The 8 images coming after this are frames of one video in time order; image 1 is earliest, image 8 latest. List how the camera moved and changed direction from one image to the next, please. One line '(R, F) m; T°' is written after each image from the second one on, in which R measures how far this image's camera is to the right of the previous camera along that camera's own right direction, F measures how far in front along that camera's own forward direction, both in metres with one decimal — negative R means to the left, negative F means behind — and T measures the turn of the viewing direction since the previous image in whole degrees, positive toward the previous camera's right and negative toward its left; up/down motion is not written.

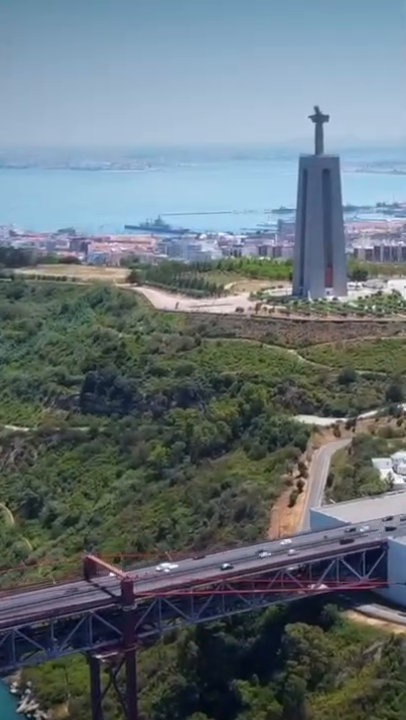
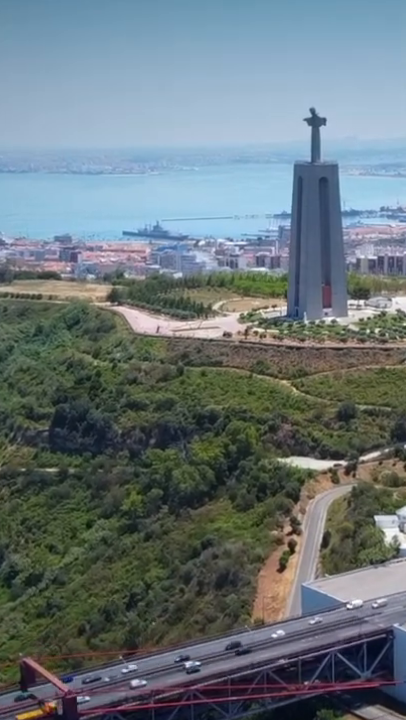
(+1.0, +7.4) m; 0°
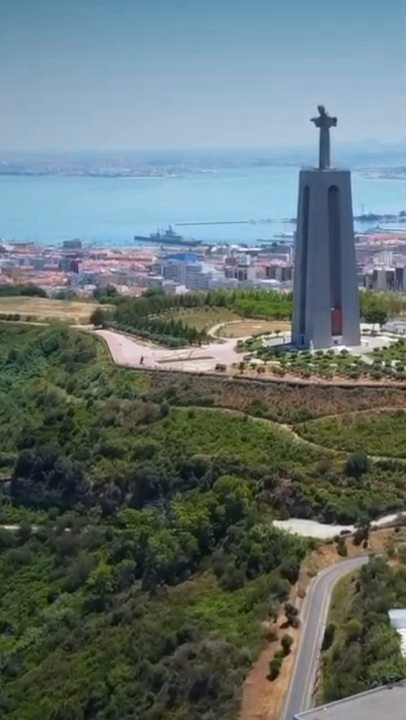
(+1.3, +9.0) m; -1°
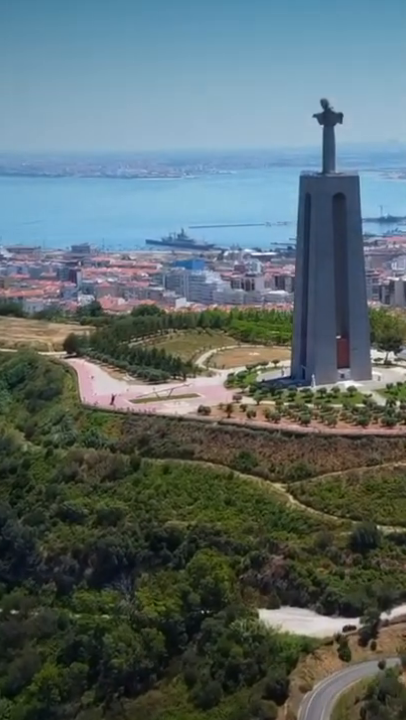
(+1.5, +9.1) m; -1°
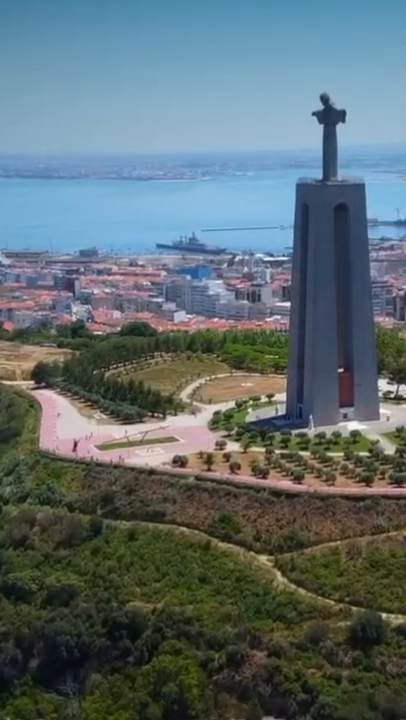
(+1.3, +7.4) m; -1°
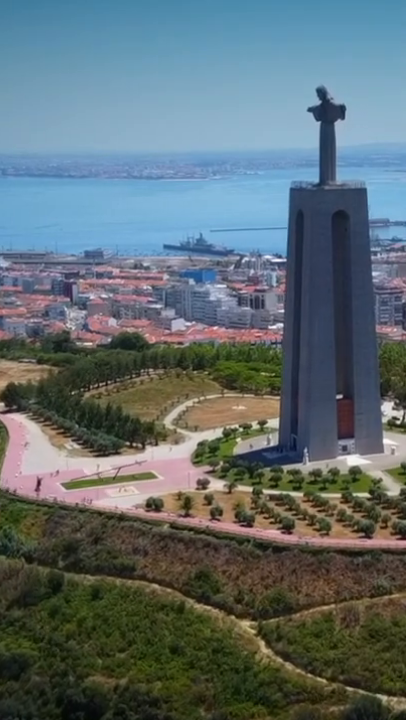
(+0.9, +5.0) m; -1°
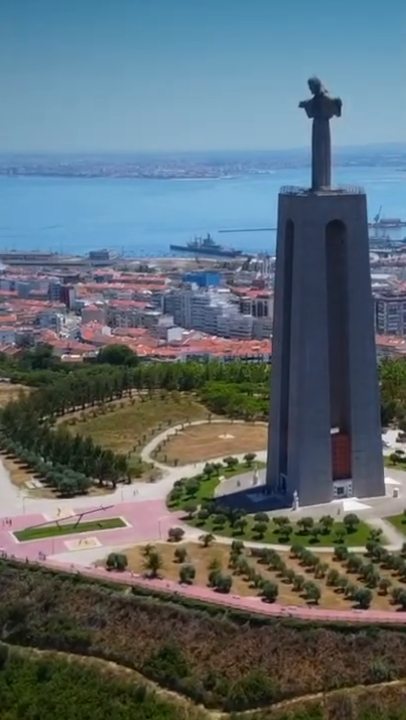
(+1.0, +5.0) m; -1°
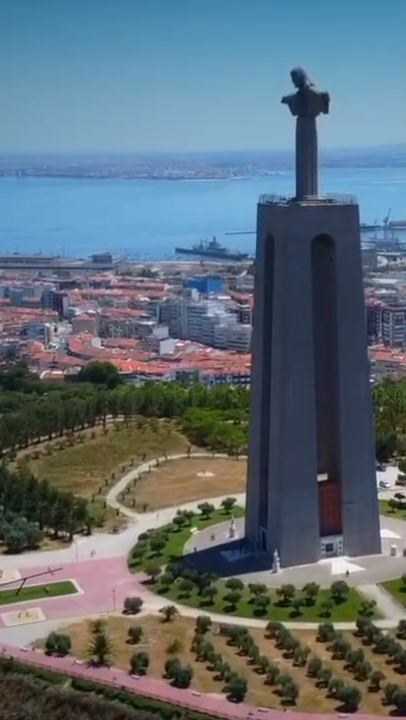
(+1.1, +5.0) m; 0°
